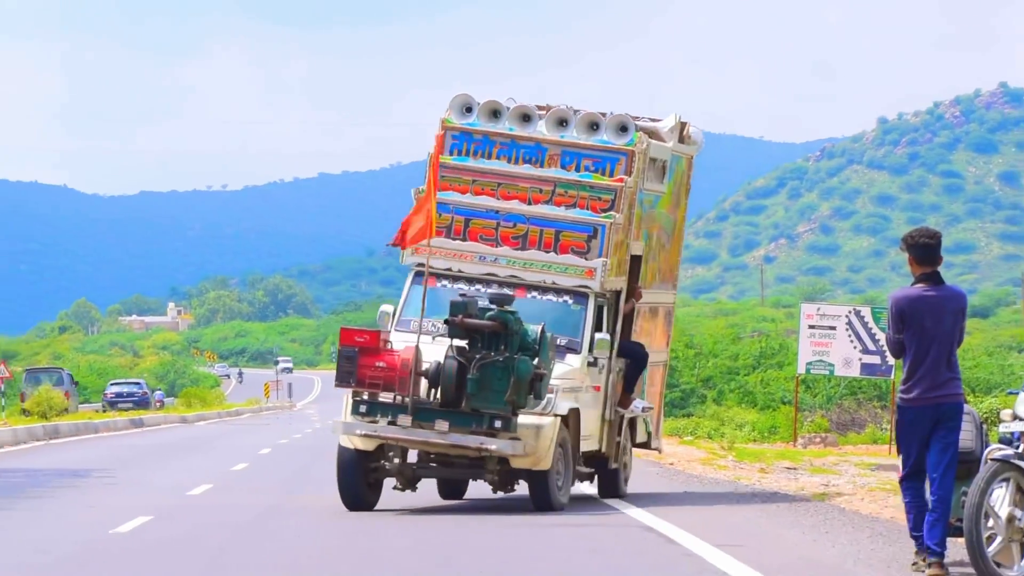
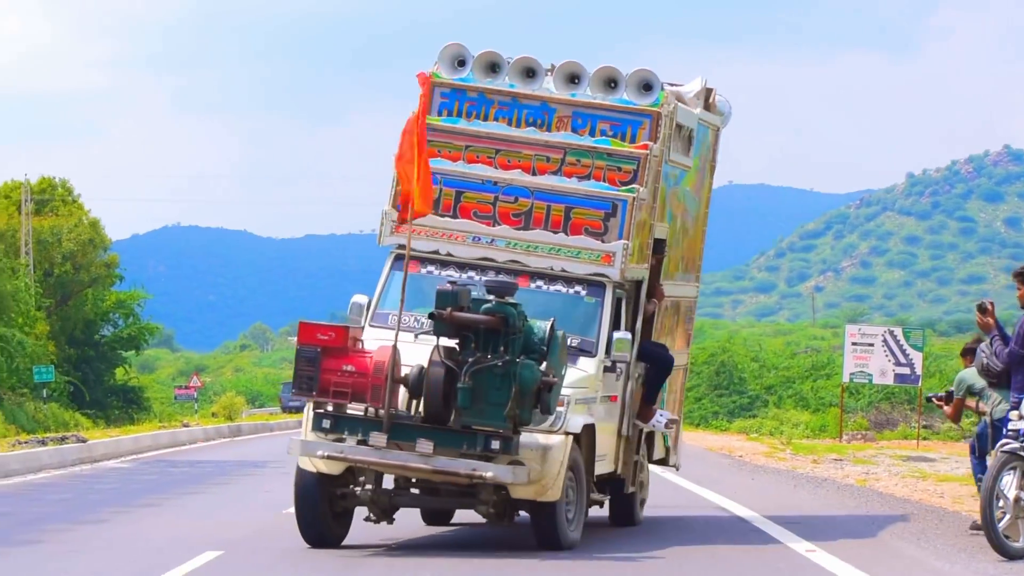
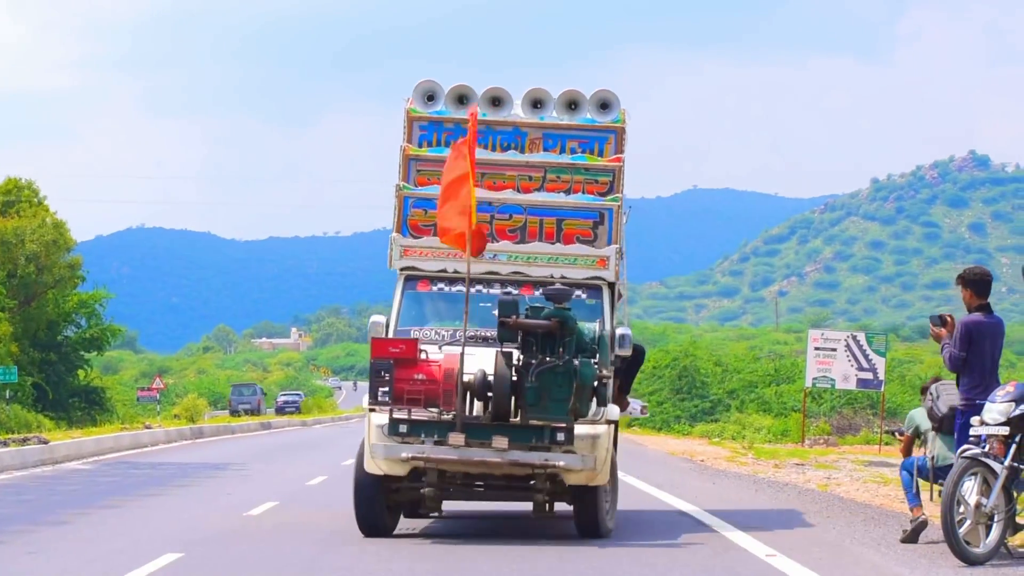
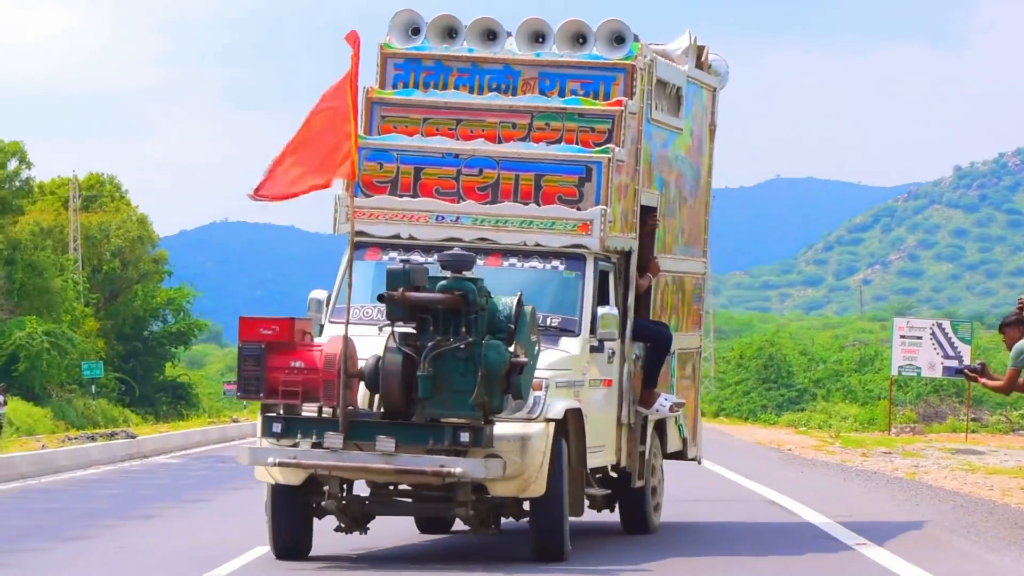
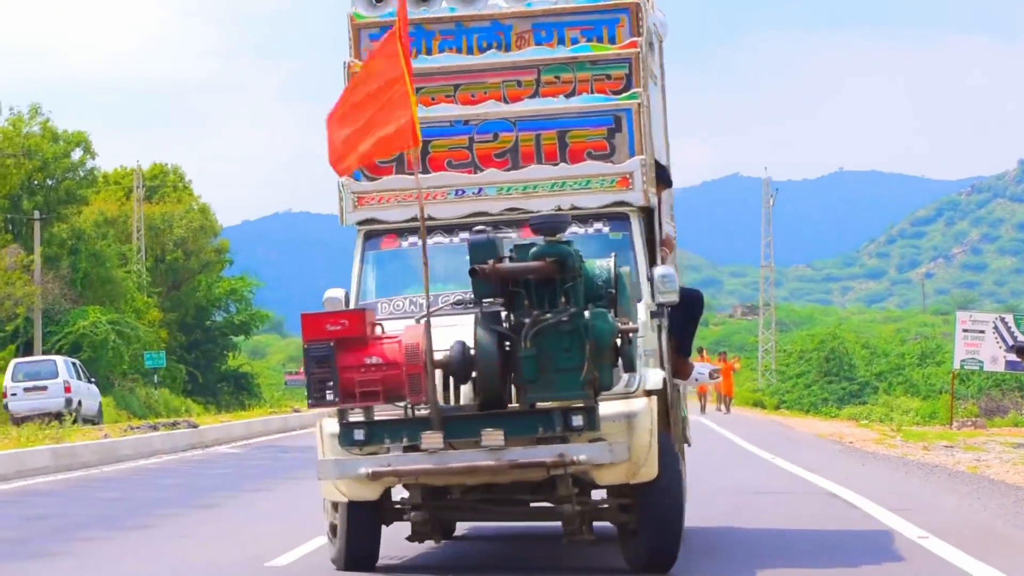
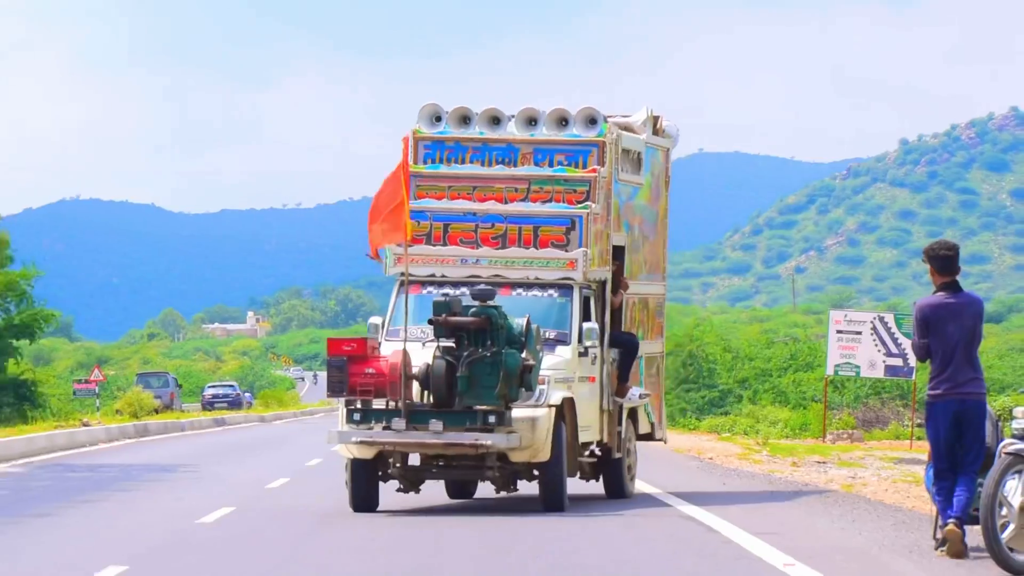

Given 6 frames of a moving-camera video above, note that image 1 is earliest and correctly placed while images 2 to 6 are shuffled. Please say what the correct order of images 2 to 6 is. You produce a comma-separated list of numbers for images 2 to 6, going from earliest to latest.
6, 3, 2, 4, 5
